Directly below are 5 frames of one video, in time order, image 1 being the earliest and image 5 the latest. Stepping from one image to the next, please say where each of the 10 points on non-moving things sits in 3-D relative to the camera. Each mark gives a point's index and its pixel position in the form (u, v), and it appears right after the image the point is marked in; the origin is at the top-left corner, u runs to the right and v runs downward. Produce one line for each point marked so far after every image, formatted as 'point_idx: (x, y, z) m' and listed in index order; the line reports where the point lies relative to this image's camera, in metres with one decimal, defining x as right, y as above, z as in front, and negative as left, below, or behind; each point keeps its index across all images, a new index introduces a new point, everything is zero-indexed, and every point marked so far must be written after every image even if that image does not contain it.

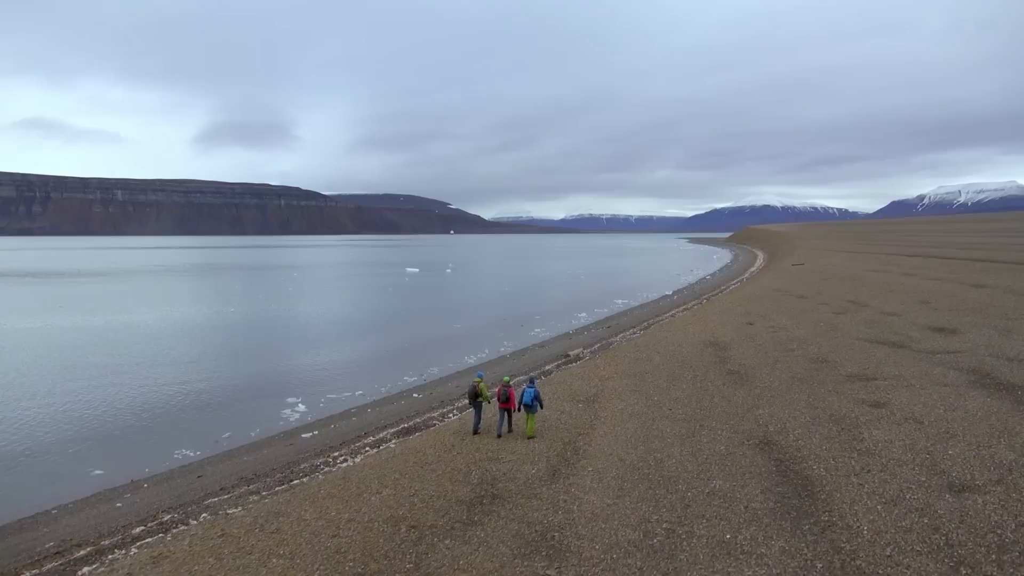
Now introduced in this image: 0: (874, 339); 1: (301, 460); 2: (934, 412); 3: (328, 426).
0: (+9.6, -1.4, +14.8) m
1: (-3.8, -3.1, +9.9) m
2: (+6.1, -1.8, +8.1) m
3: (-4.4, -3.3, +13.2) m
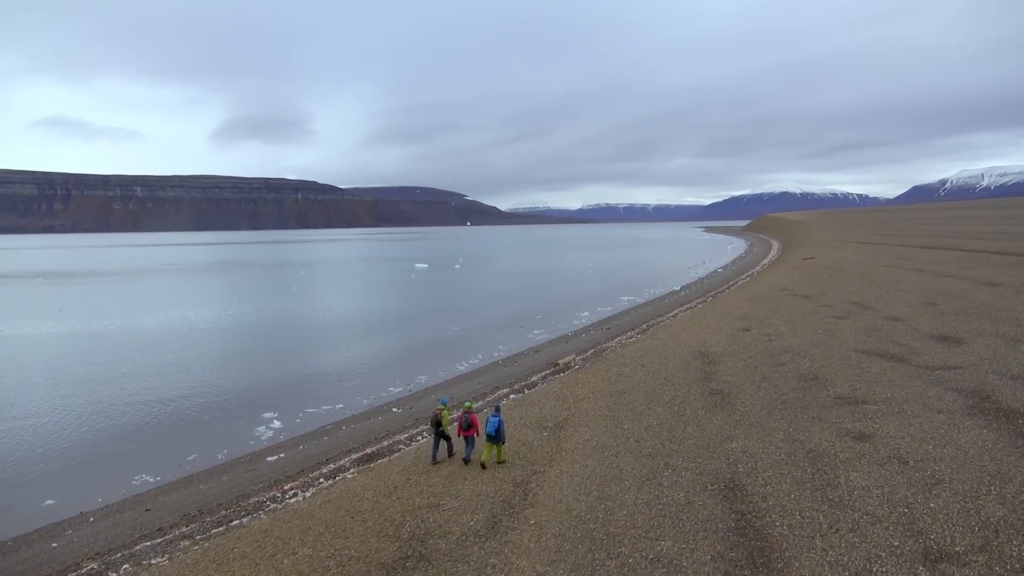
0: (+9.0, -1.6, +14.0) m
1: (-4.4, -3.5, +9.4) m
2: (+5.4, -2.1, +7.4) m
3: (-5.0, -3.7, +12.8) m
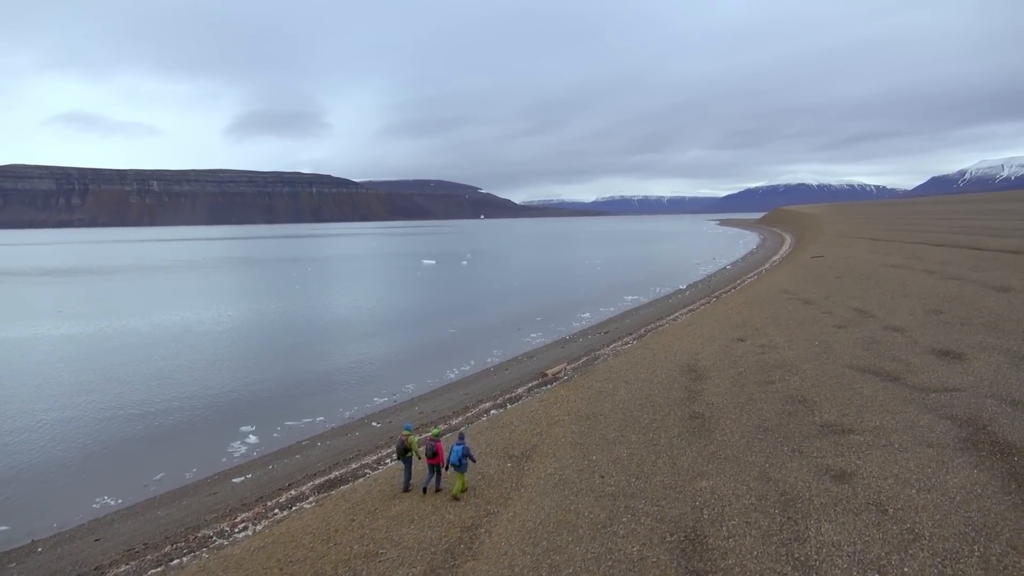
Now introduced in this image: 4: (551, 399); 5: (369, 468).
0: (+8.5, -1.9, +13.4) m
1: (-5.0, -3.8, +9.0) m
2: (+4.8, -2.5, +6.8) m
3: (-5.5, -4.0, +12.4) m
4: (+0.9, -2.6, +13.1) m
5: (-2.7, -3.4, +10.6) m
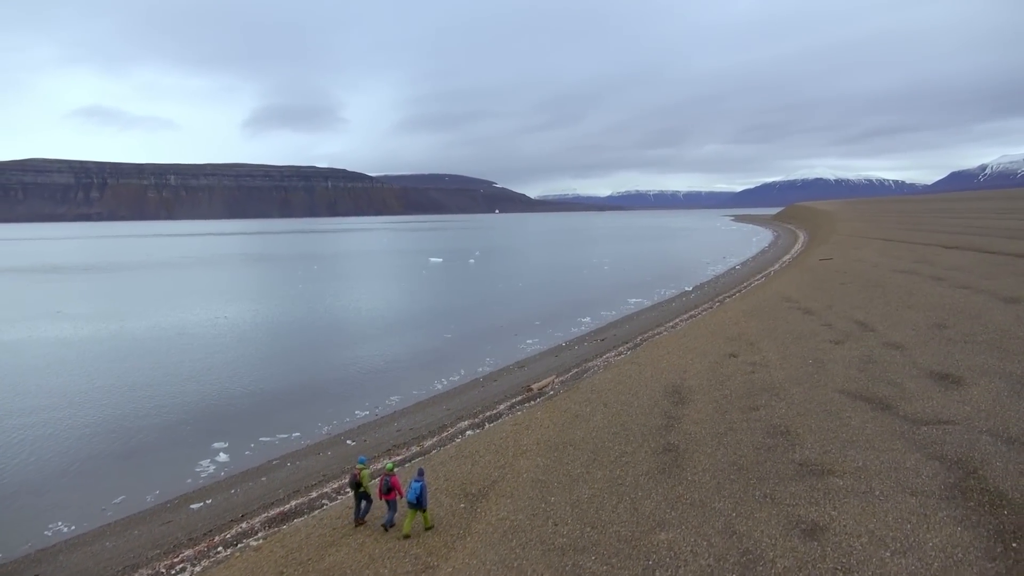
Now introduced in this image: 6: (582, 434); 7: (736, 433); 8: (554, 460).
0: (+7.9, -2.4, +12.7) m
1: (-5.7, -4.3, +8.6) m
2: (+4.1, -3.0, +6.2) m
3: (-6.1, -4.4, +12.0) m
4: (+0.3, -3.0, +12.6) m
5: (-3.4, -3.8, +10.1) m
6: (+1.4, -2.9, +11.0) m
7: (+4.2, -2.7, +10.5) m
8: (+0.7, -3.0, +9.7) m
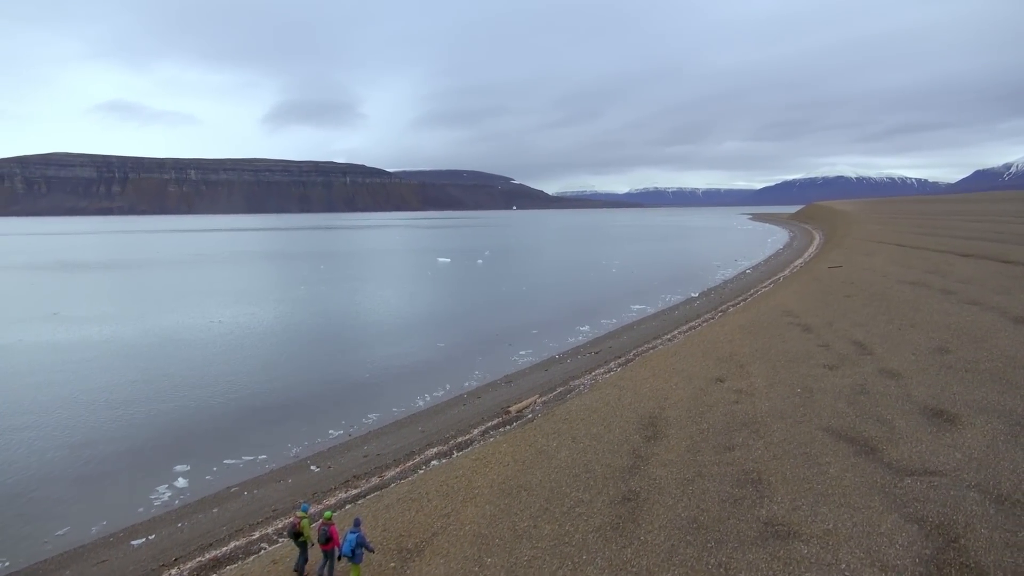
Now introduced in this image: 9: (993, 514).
0: (+7.1, -3.0, +11.9) m
1: (-6.6, -4.8, +8.1) m
2: (+3.2, -3.6, +5.5) m
3: (-7.0, -4.9, +11.5) m
4: (-0.5, -3.6, +11.9) m
5: (-4.3, -4.4, +9.5) m
6: (+0.5, -3.5, +10.4) m
7: (+3.4, -3.4, +9.8) m
8: (-0.1, -3.6, +9.1) m
9: (+7.0, -3.3, +8.2) m
